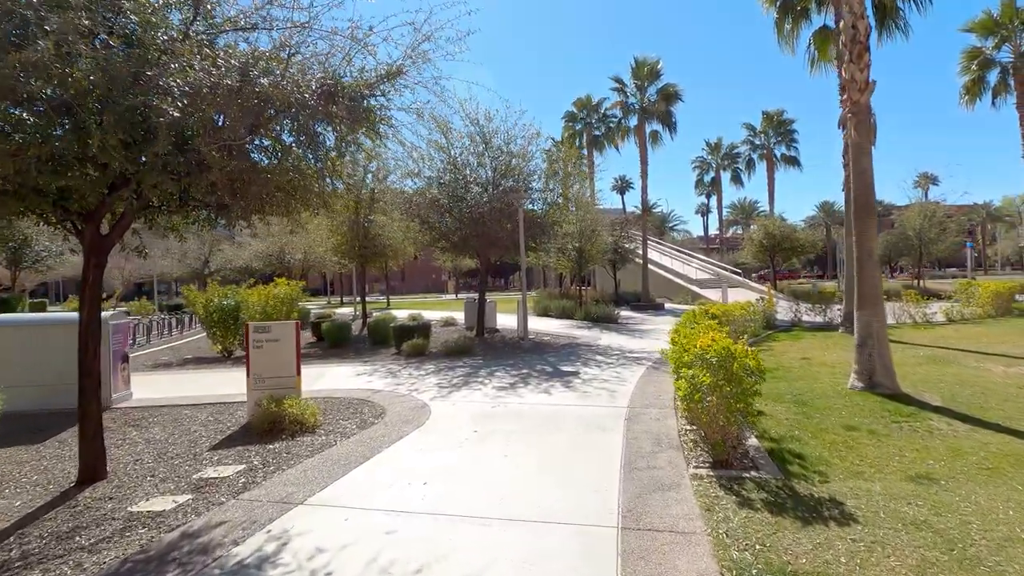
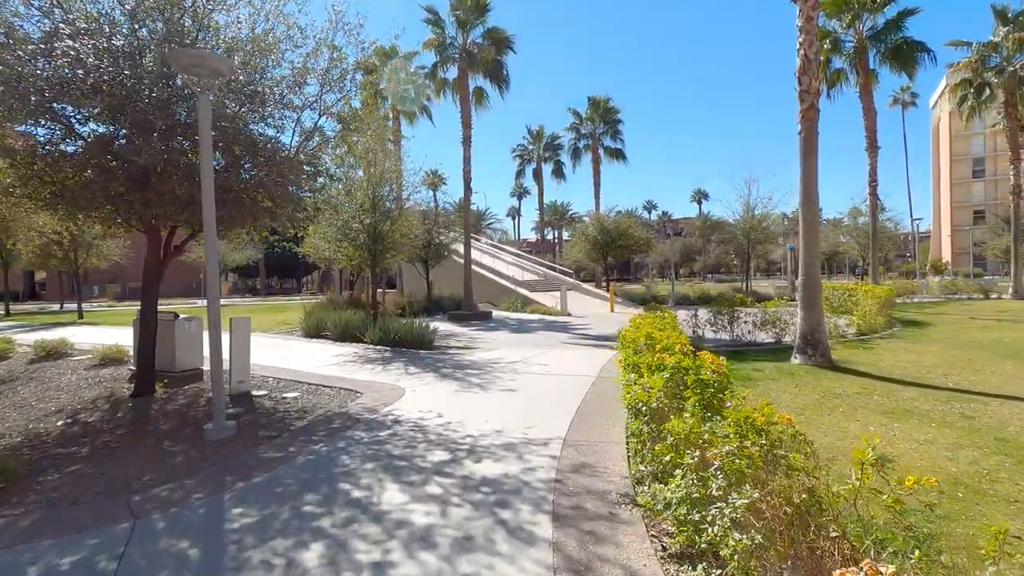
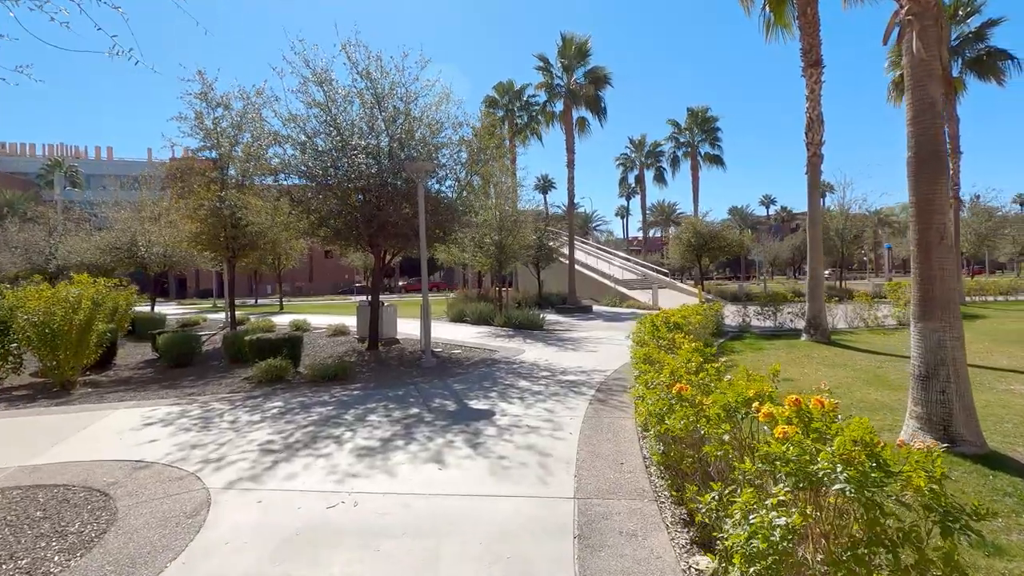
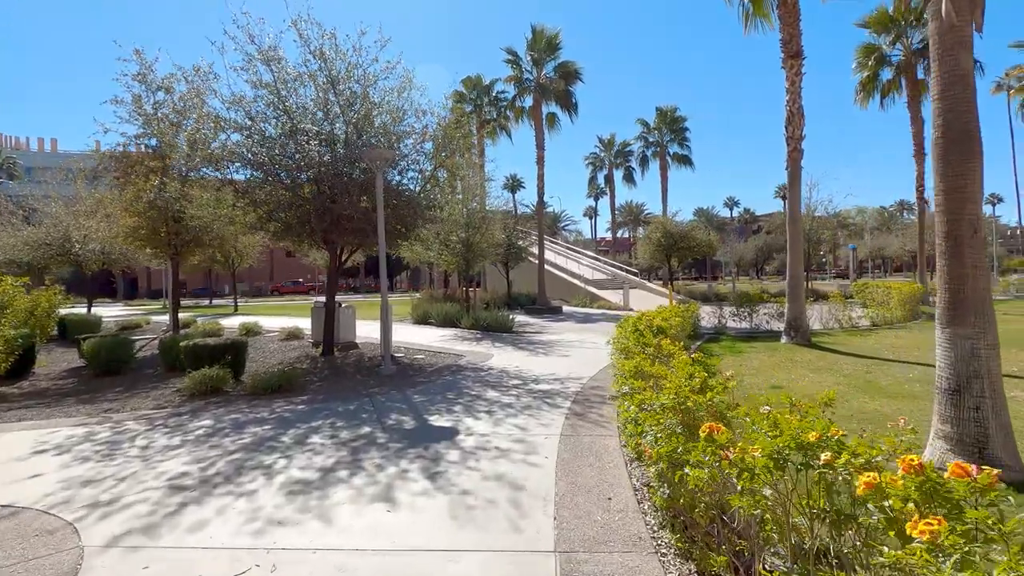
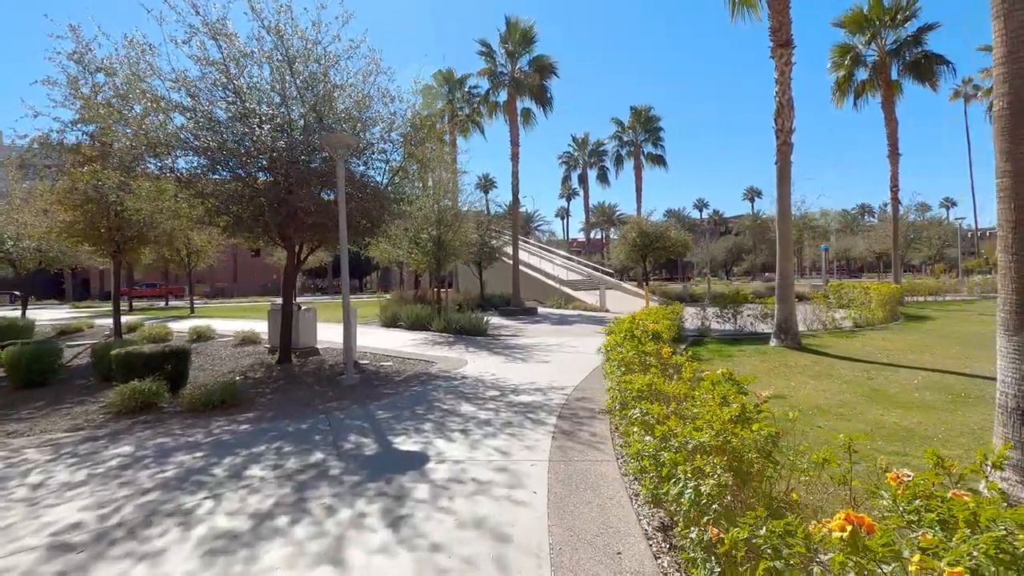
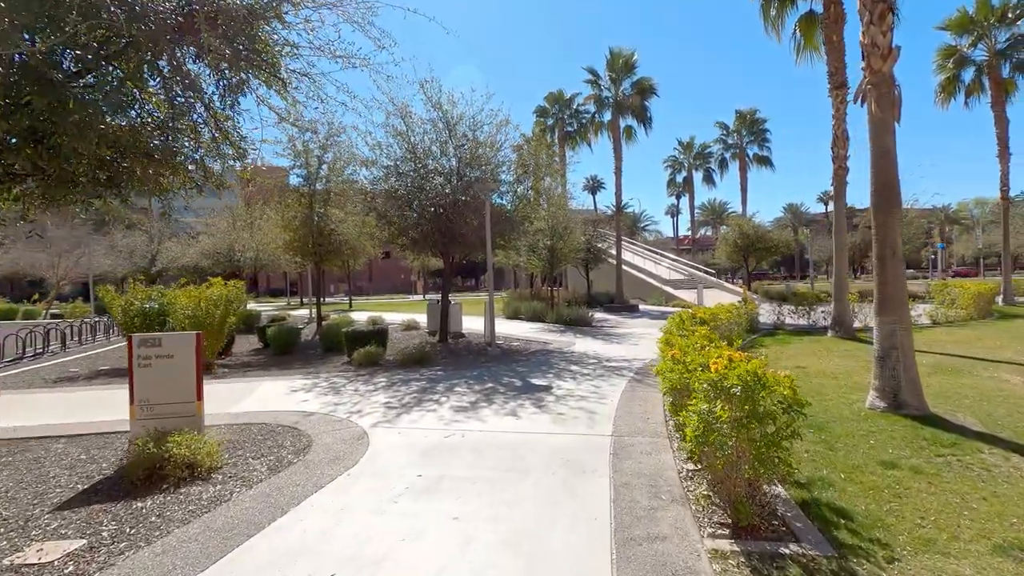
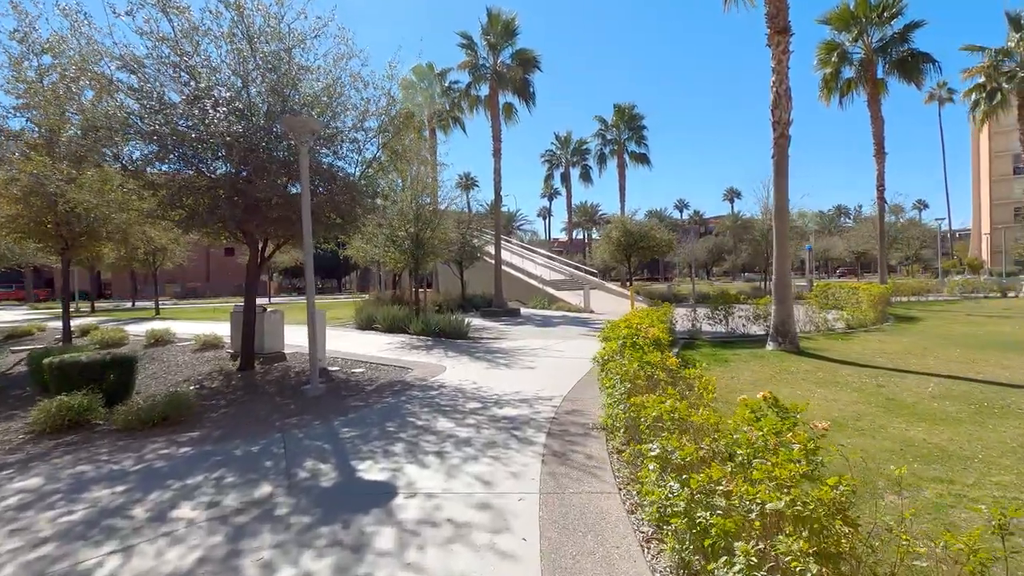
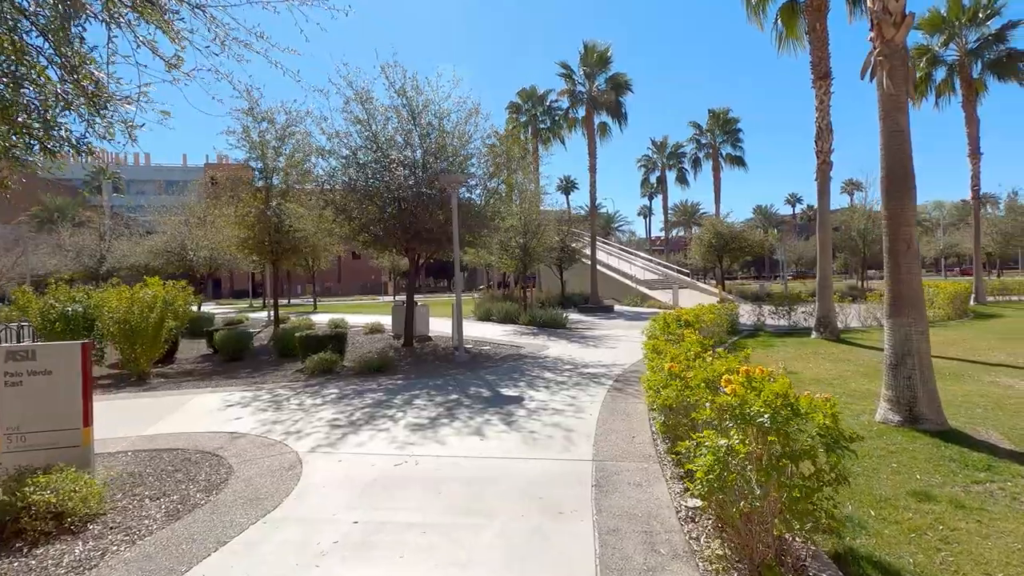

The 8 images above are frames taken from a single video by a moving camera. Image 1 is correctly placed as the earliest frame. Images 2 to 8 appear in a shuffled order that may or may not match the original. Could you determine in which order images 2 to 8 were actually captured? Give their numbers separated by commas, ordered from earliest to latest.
6, 8, 3, 4, 5, 7, 2
